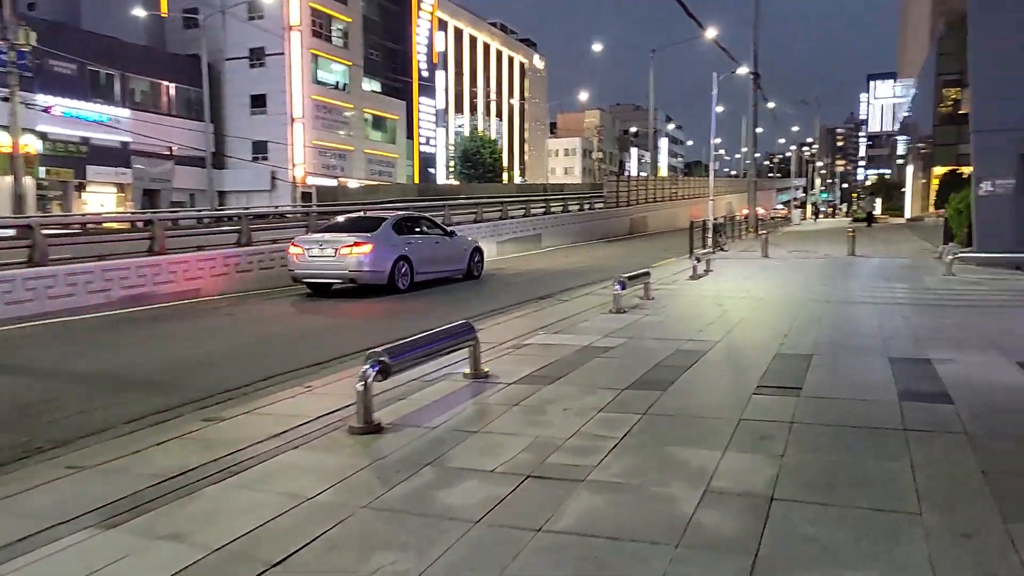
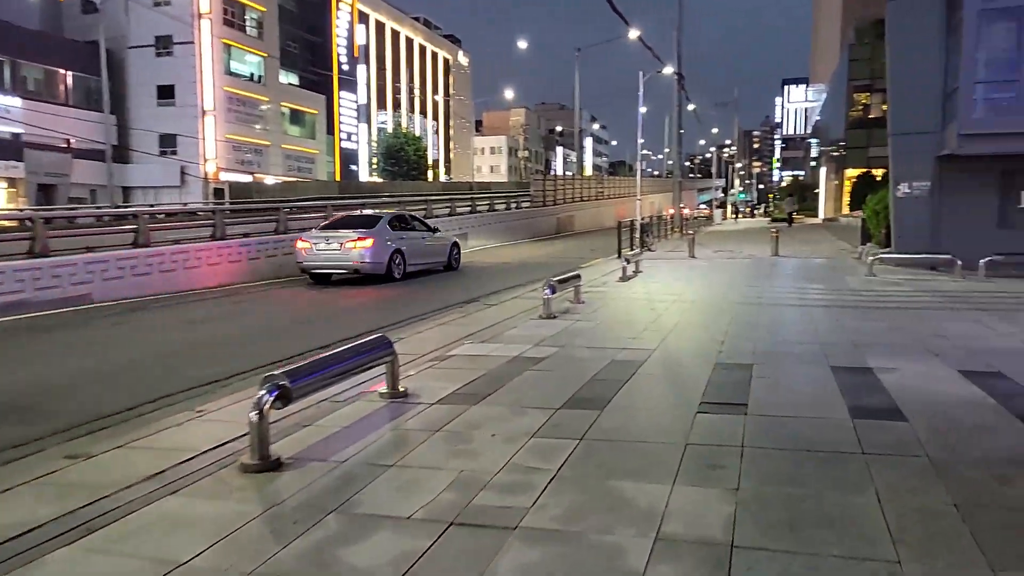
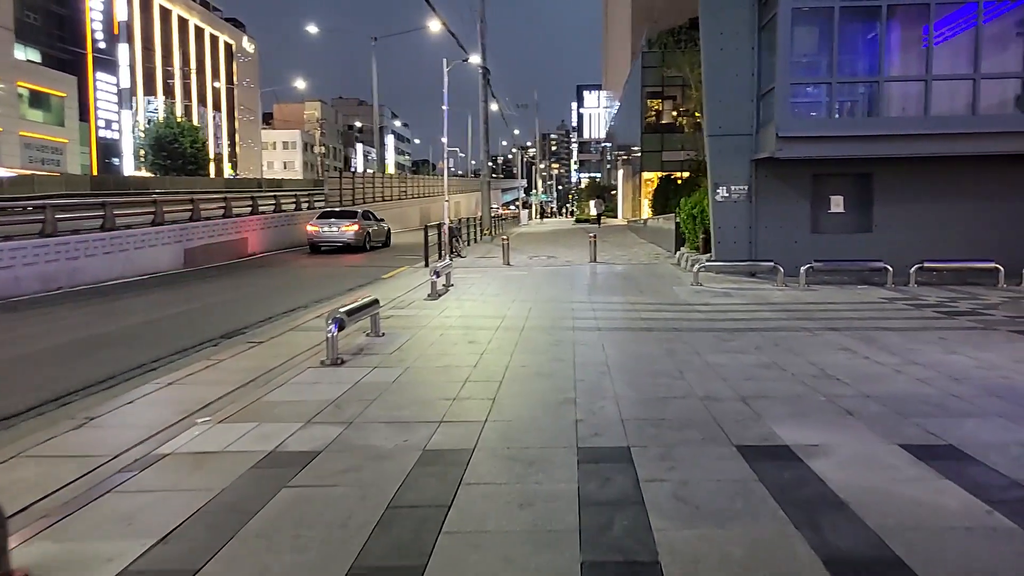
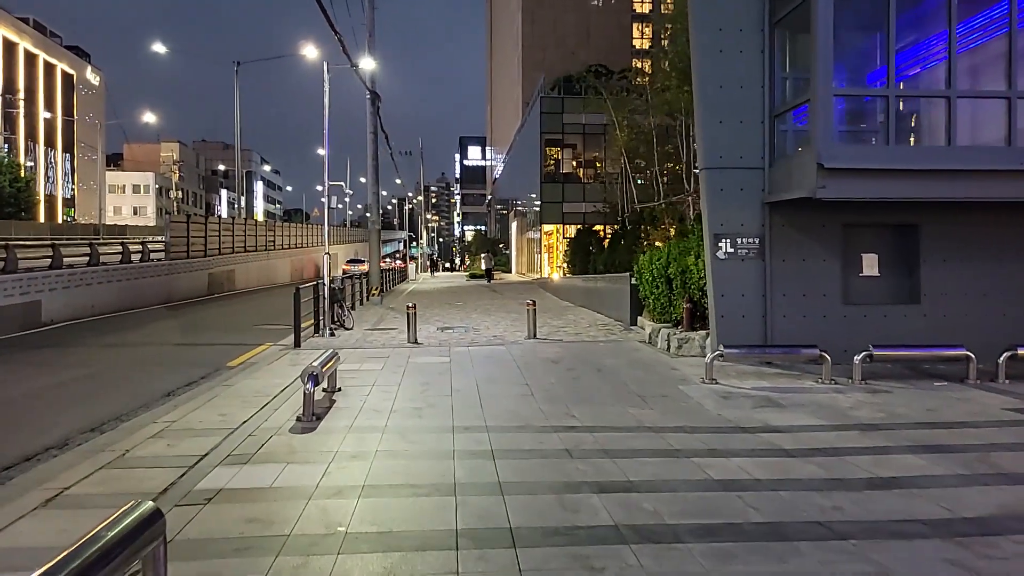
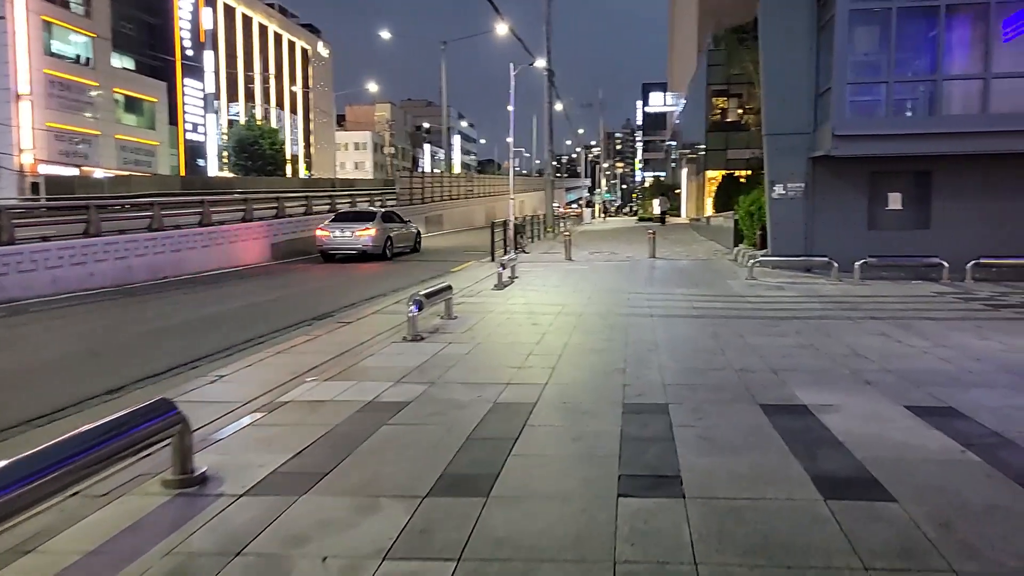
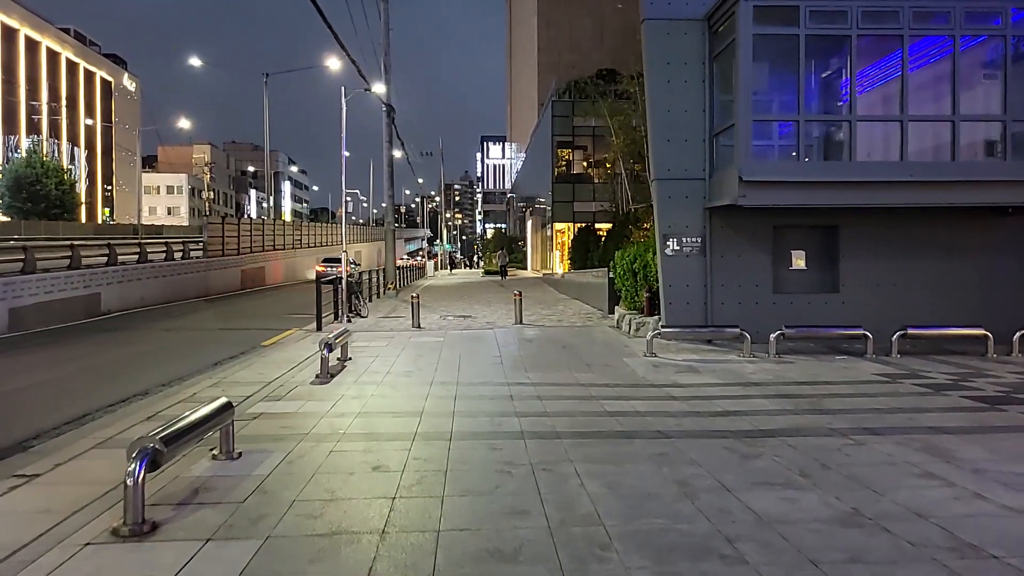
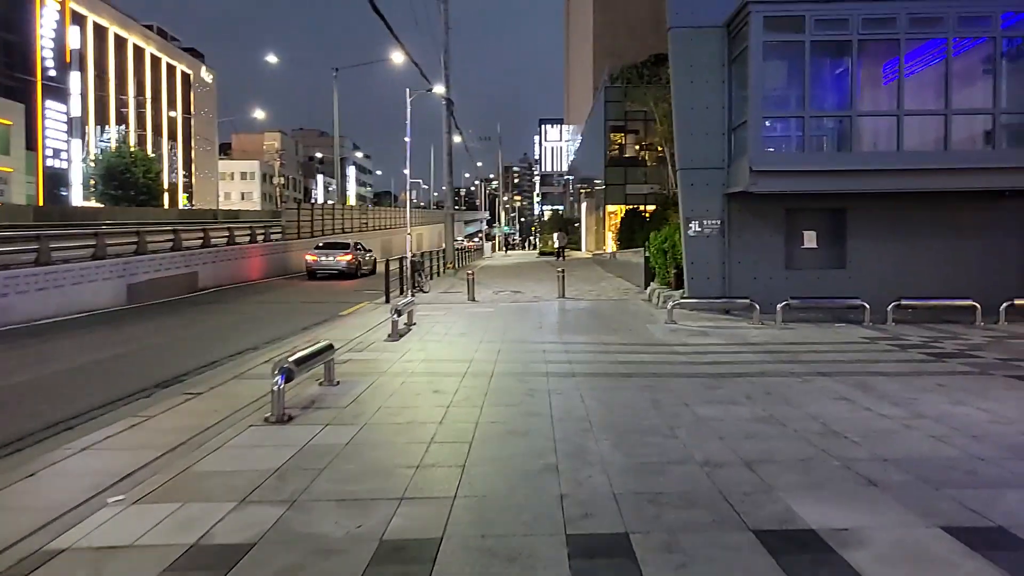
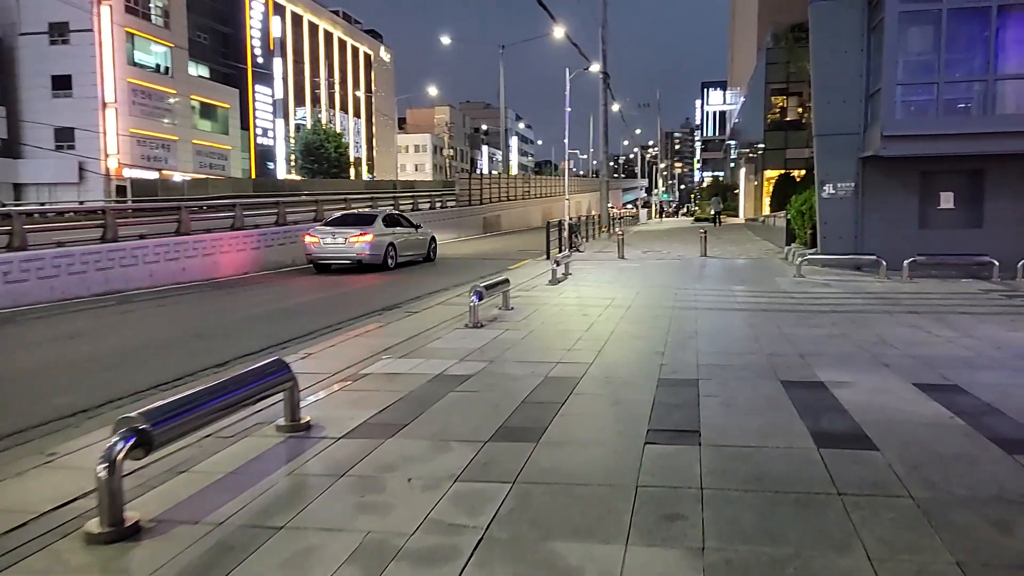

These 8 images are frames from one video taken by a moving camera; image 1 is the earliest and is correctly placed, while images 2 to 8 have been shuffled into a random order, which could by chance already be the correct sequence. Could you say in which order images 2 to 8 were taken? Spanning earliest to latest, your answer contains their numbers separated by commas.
2, 8, 5, 3, 7, 6, 4
